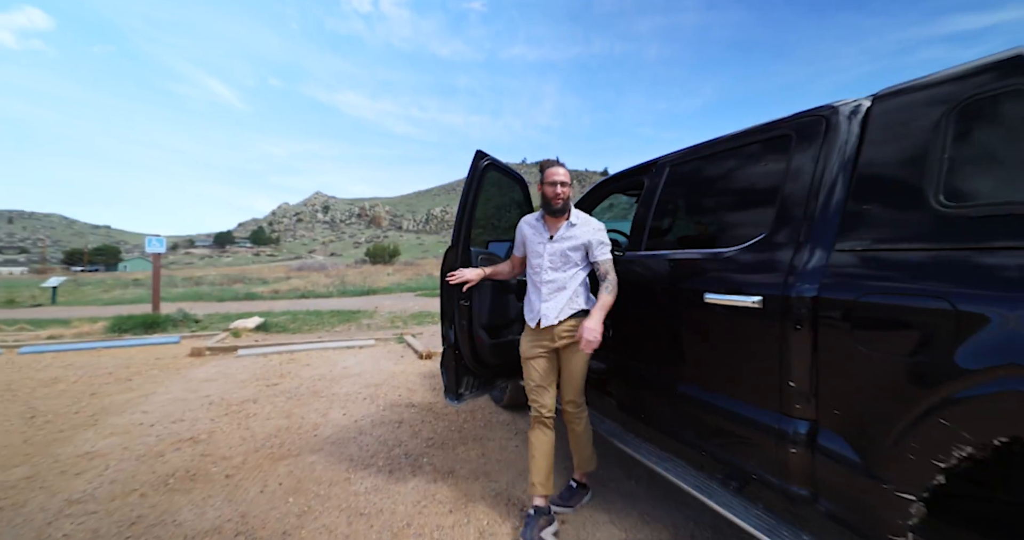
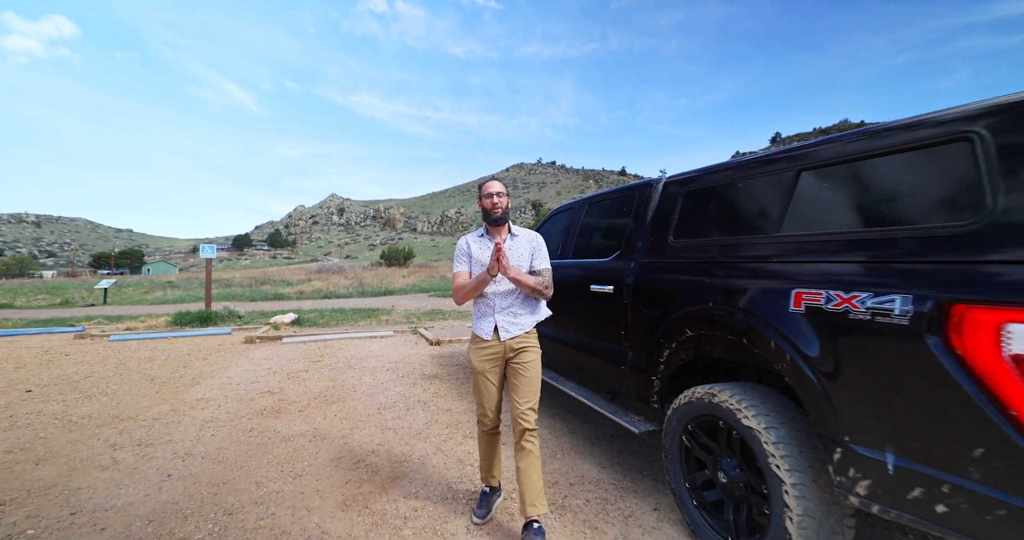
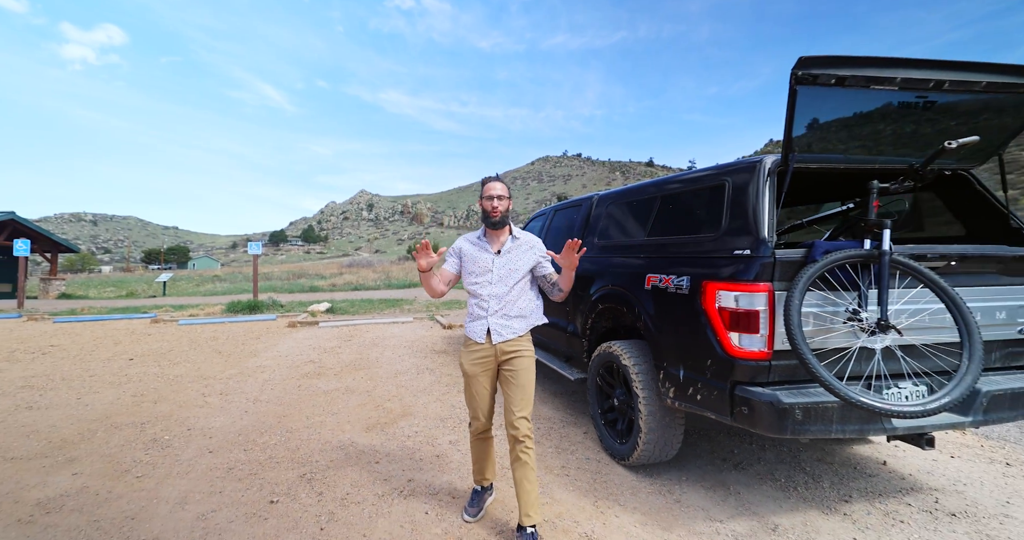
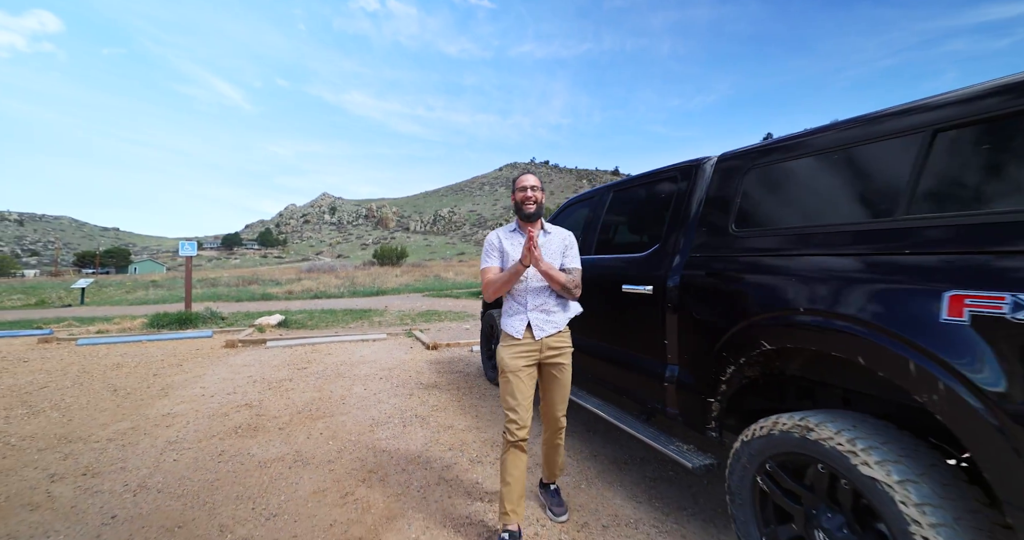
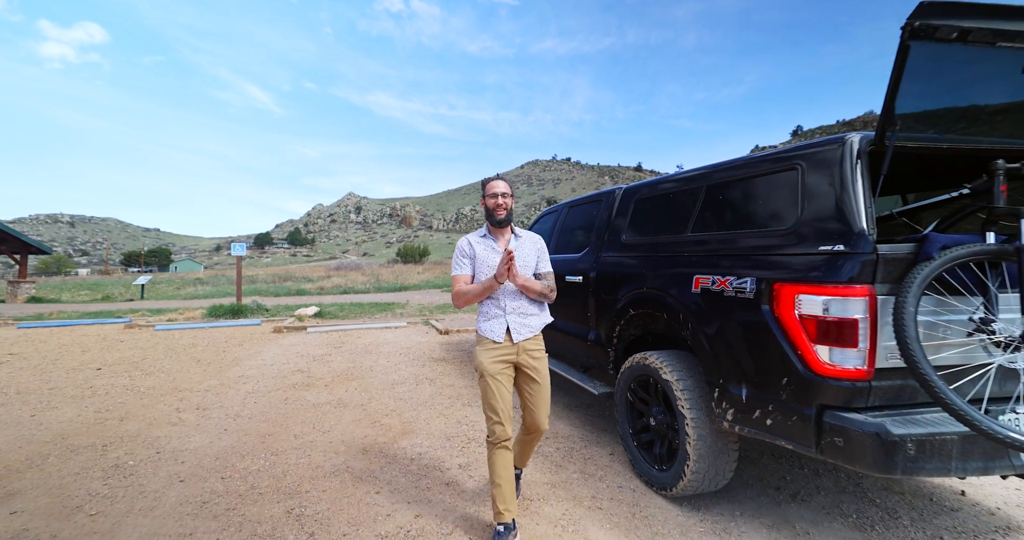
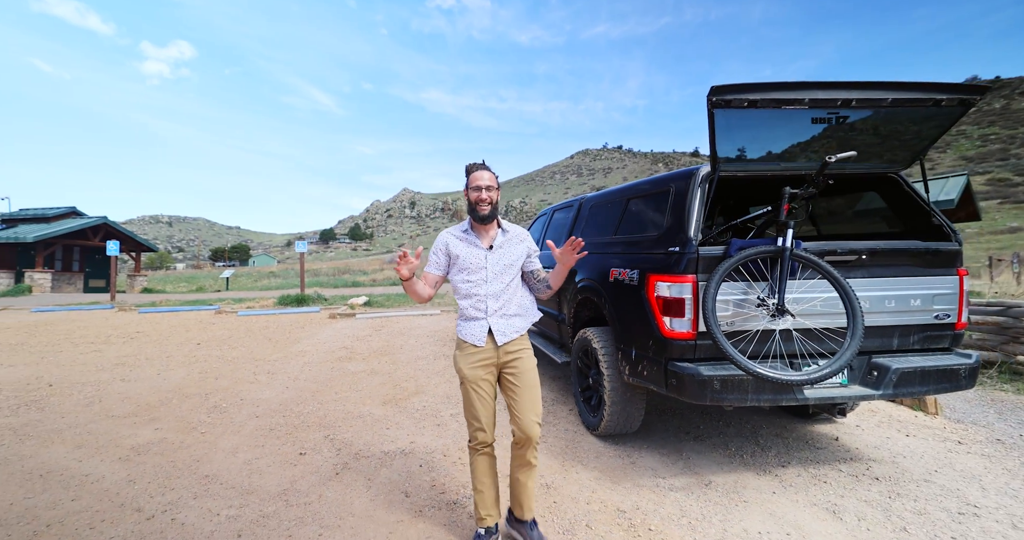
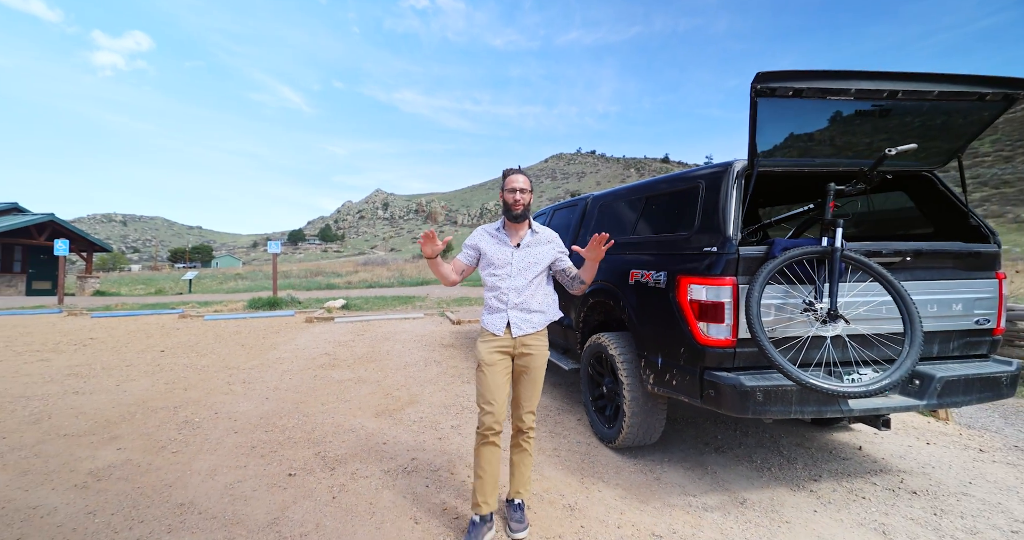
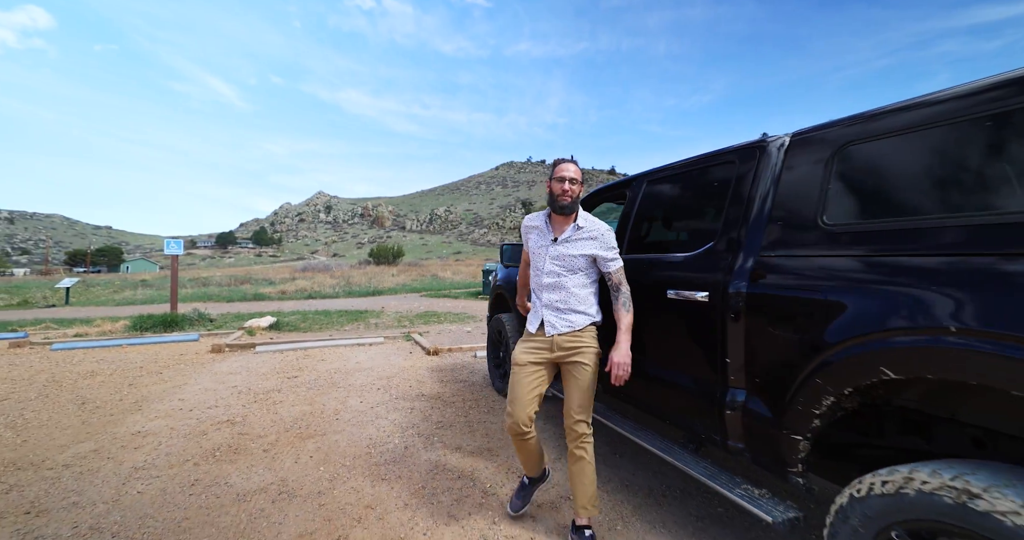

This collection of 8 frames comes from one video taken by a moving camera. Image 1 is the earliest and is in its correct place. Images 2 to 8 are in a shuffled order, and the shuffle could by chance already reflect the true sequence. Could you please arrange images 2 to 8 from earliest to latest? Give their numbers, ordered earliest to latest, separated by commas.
8, 4, 2, 5, 3, 7, 6
